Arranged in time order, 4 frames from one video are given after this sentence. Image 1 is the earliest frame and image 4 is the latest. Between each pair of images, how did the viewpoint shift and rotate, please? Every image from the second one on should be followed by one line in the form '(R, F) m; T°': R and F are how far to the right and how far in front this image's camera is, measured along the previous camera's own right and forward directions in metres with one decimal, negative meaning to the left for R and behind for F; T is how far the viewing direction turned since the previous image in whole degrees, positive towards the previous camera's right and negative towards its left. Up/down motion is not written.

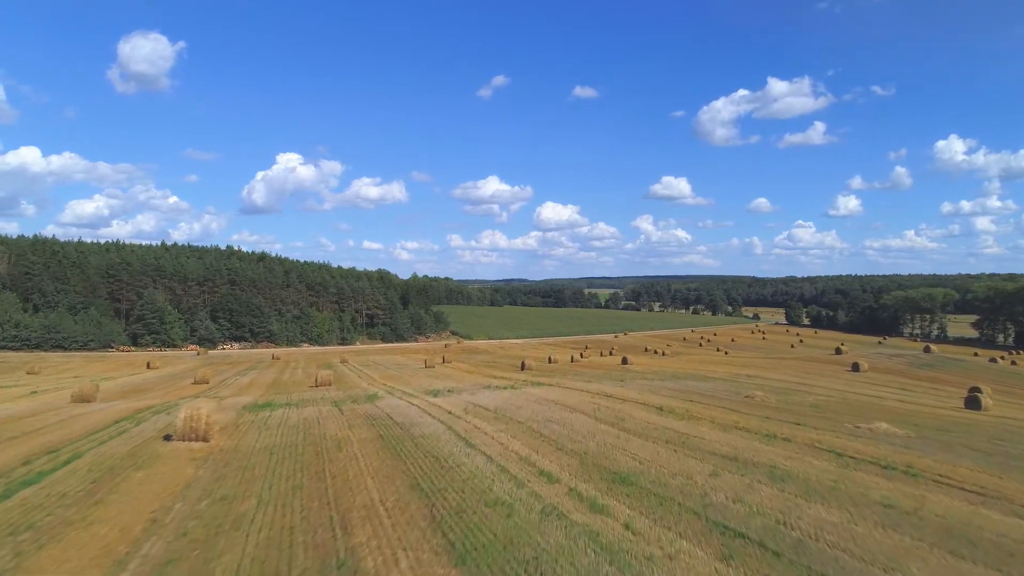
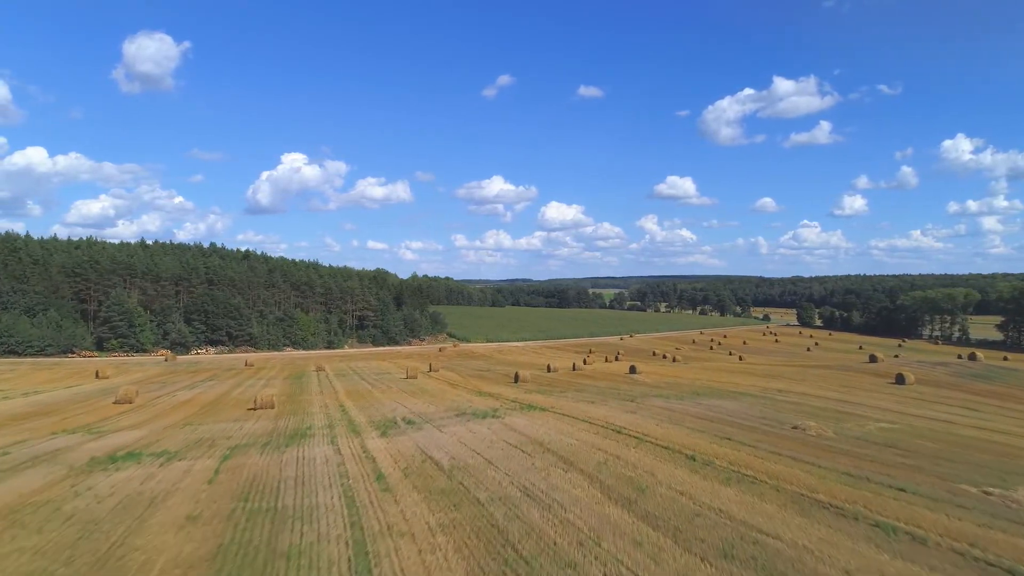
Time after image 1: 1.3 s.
(+0.6, +4.8) m; 0°
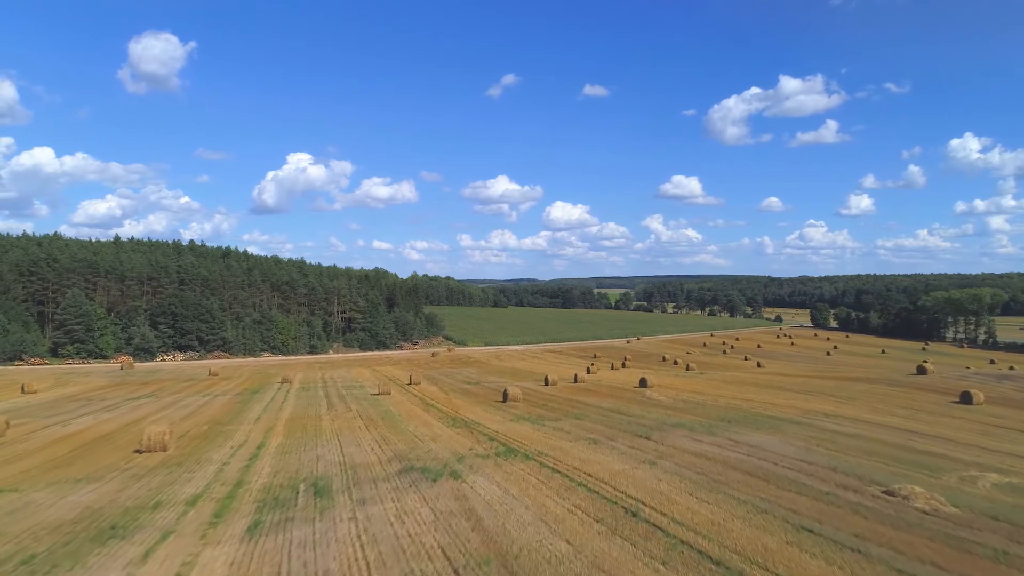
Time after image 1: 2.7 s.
(+0.8, +5.3) m; 0°
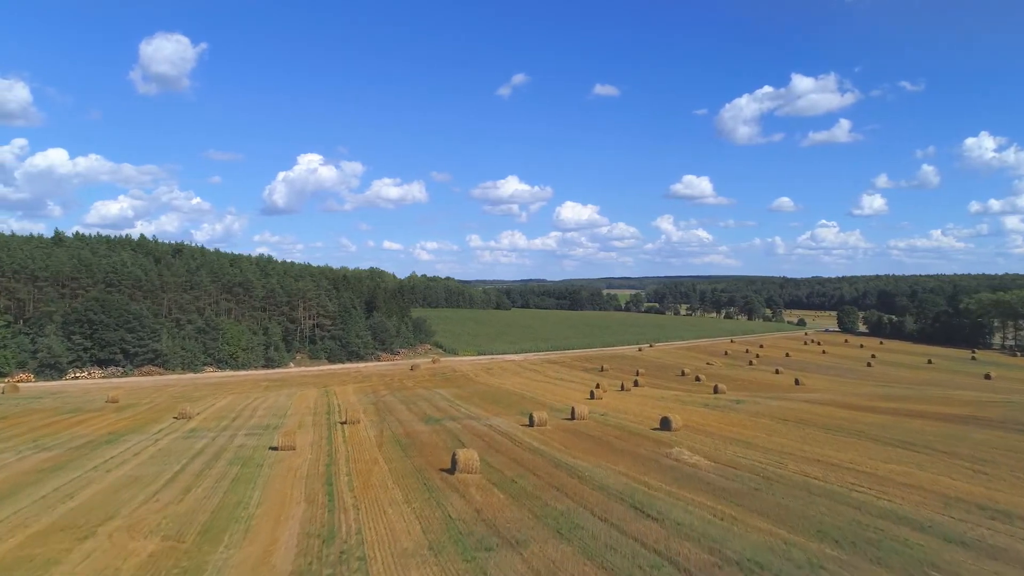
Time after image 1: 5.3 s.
(+1.6, +9.7) m; -1°
